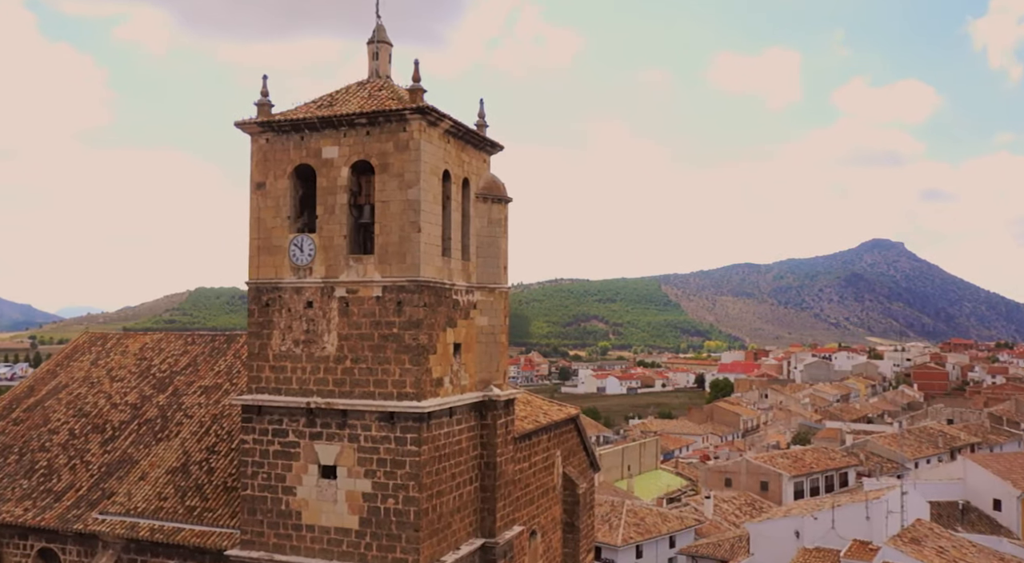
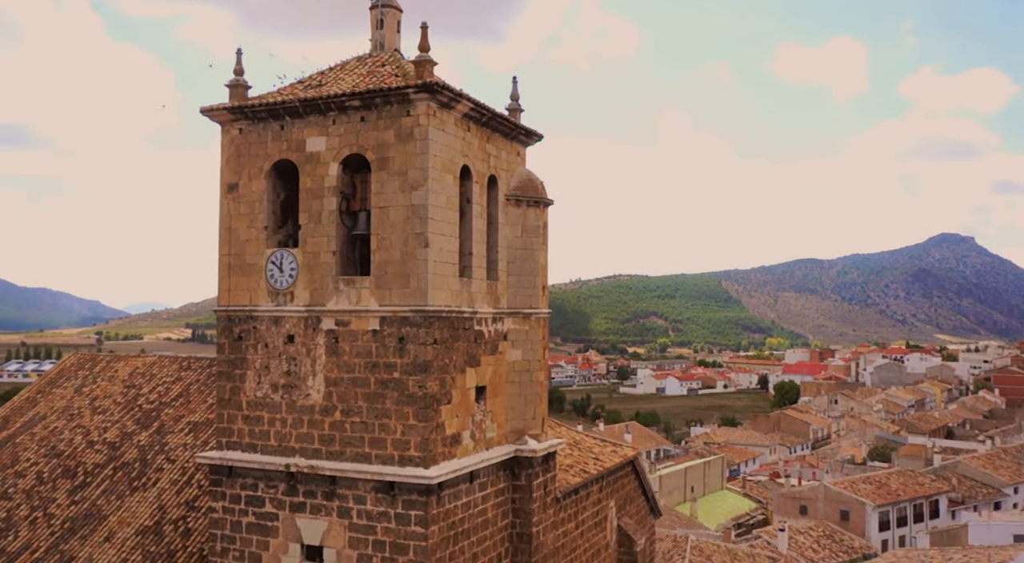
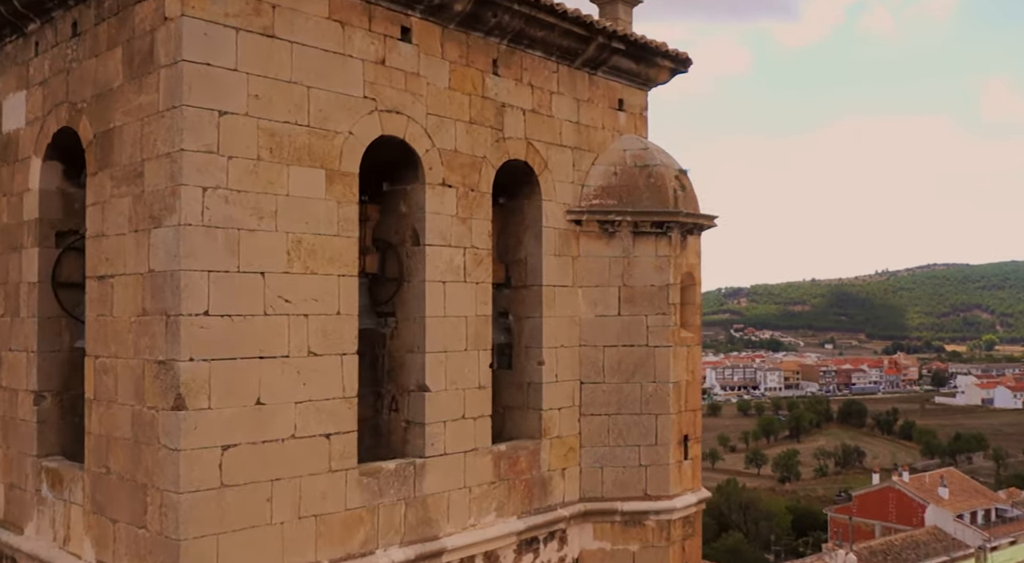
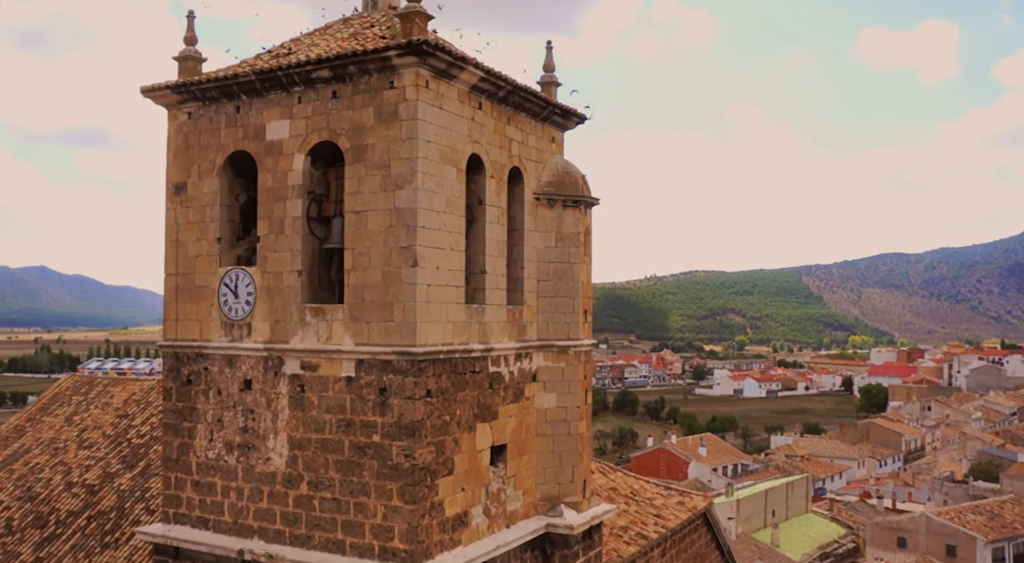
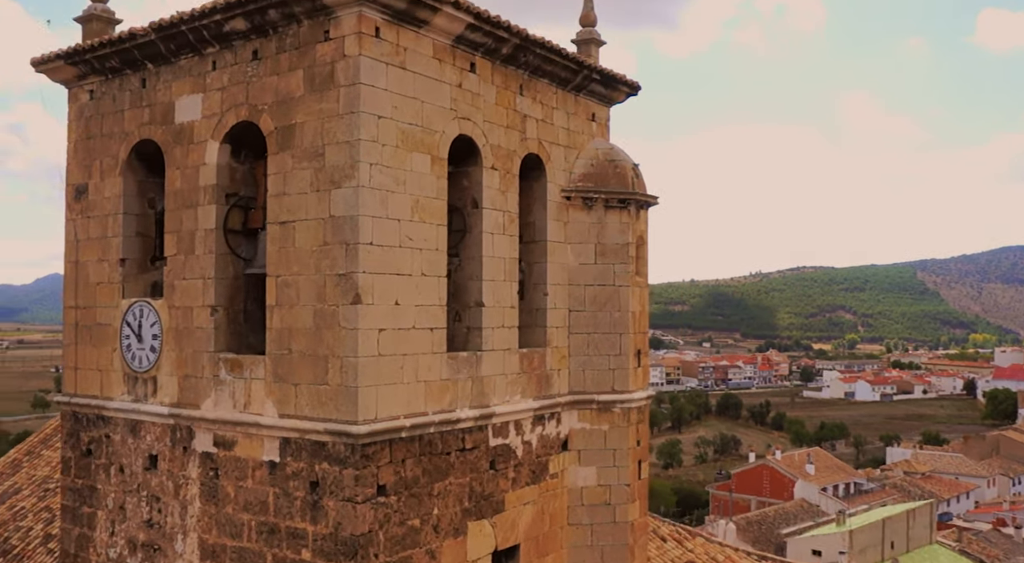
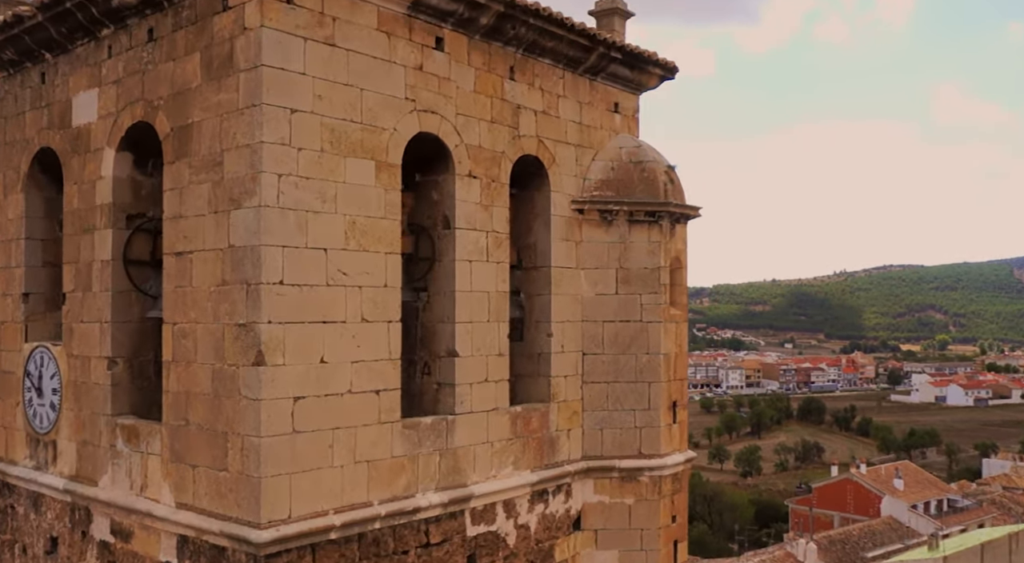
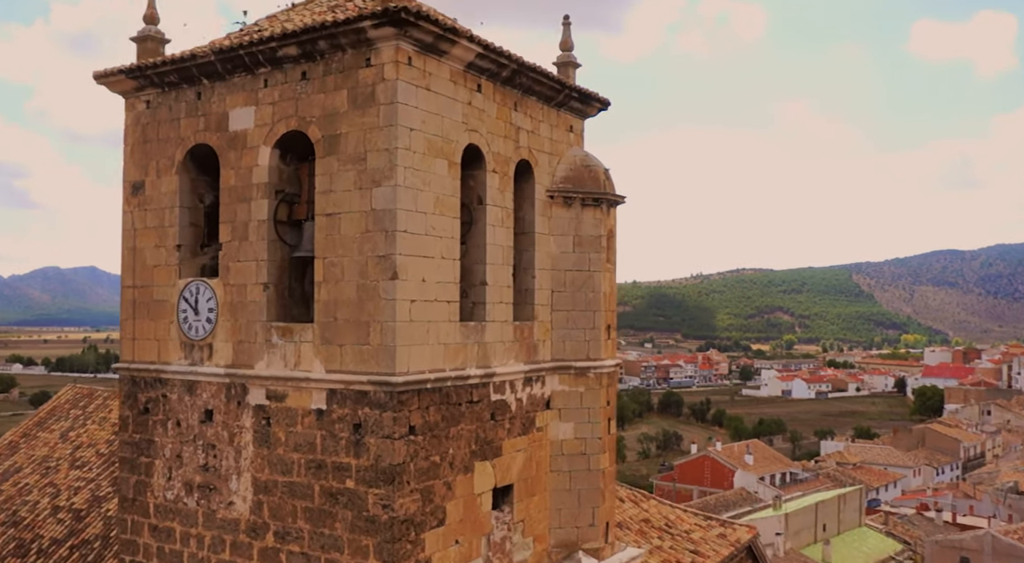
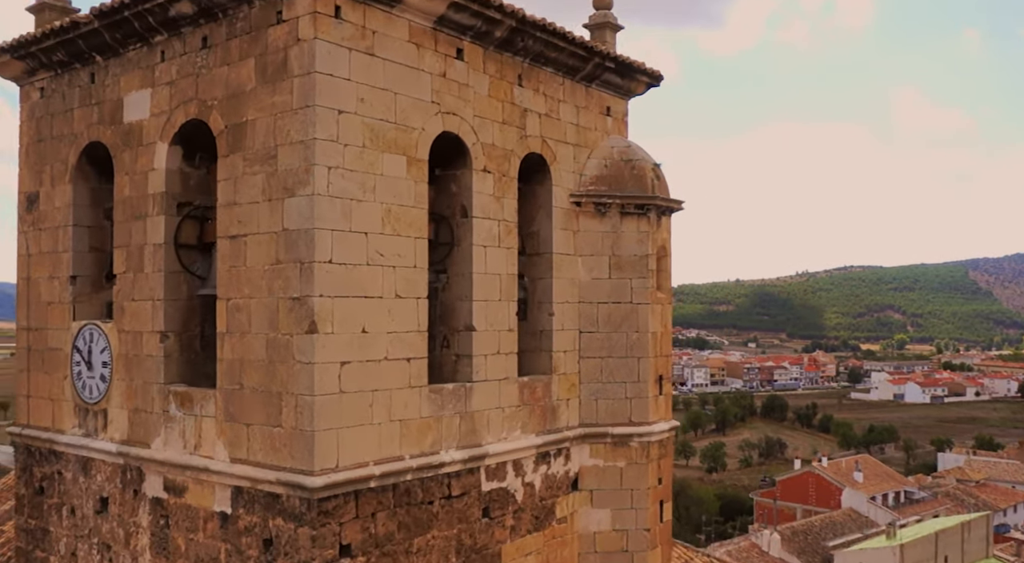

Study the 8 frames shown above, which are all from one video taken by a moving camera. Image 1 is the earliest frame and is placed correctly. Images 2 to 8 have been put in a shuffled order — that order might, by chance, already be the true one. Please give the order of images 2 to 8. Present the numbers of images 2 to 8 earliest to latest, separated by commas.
2, 4, 7, 5, 8, 6, 3
